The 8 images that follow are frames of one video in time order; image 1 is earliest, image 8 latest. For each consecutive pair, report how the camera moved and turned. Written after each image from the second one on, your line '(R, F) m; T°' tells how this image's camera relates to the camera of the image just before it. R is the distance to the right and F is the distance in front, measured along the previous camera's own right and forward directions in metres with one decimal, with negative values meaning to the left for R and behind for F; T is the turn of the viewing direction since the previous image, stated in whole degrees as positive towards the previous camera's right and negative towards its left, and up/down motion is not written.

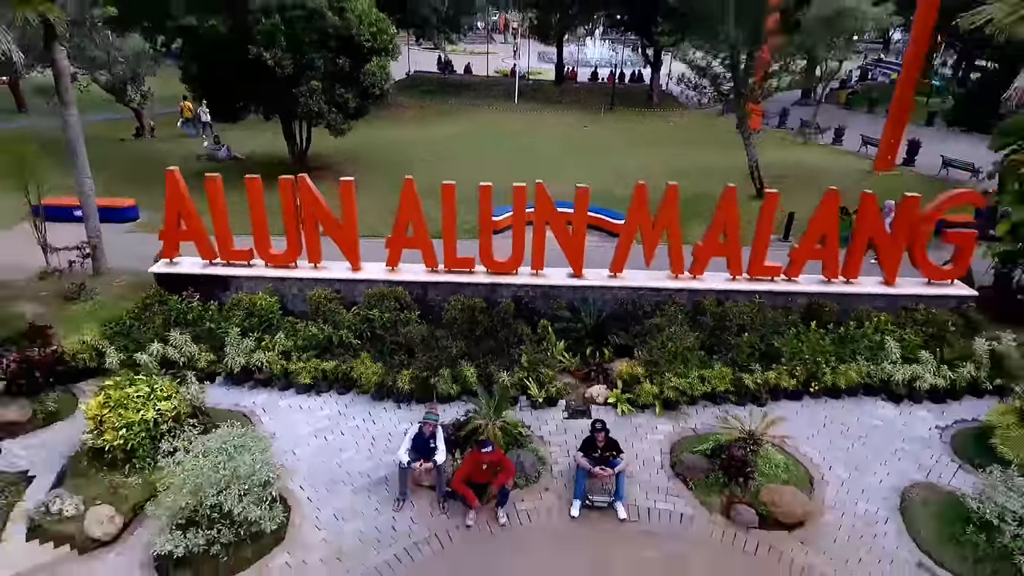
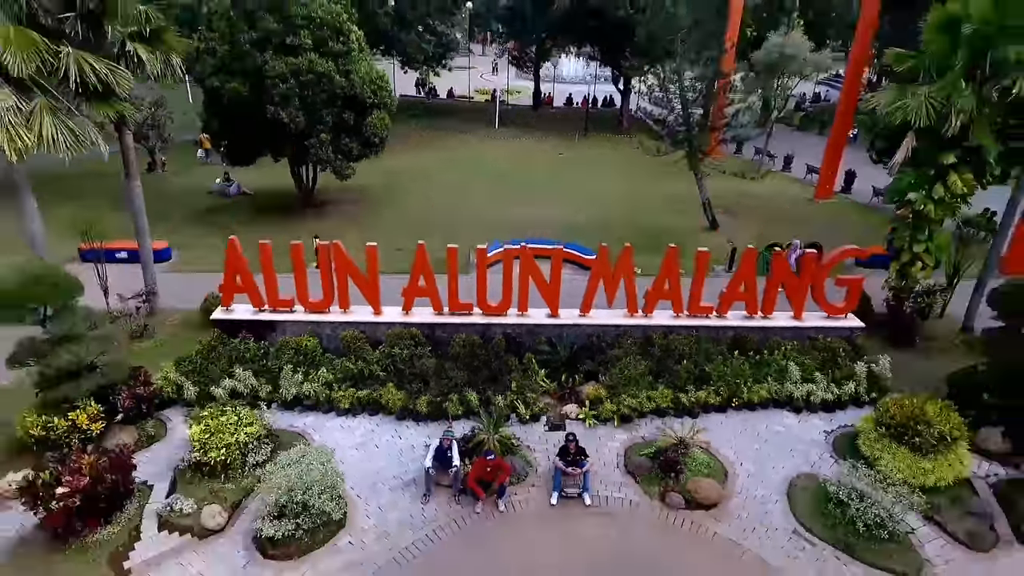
(-0.1, -1.5) m; +2°
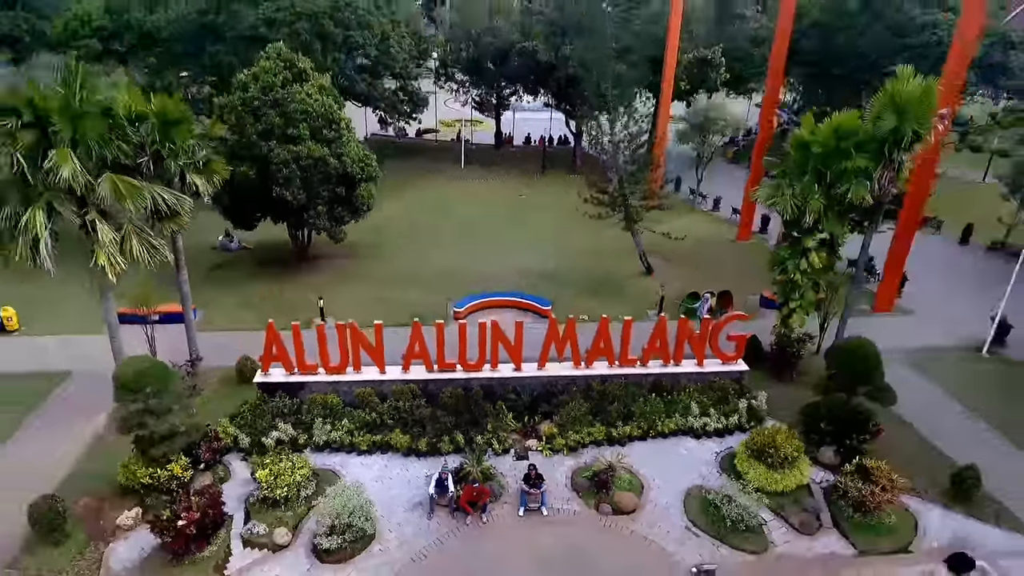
(-0.1, -2.3) m; +3°
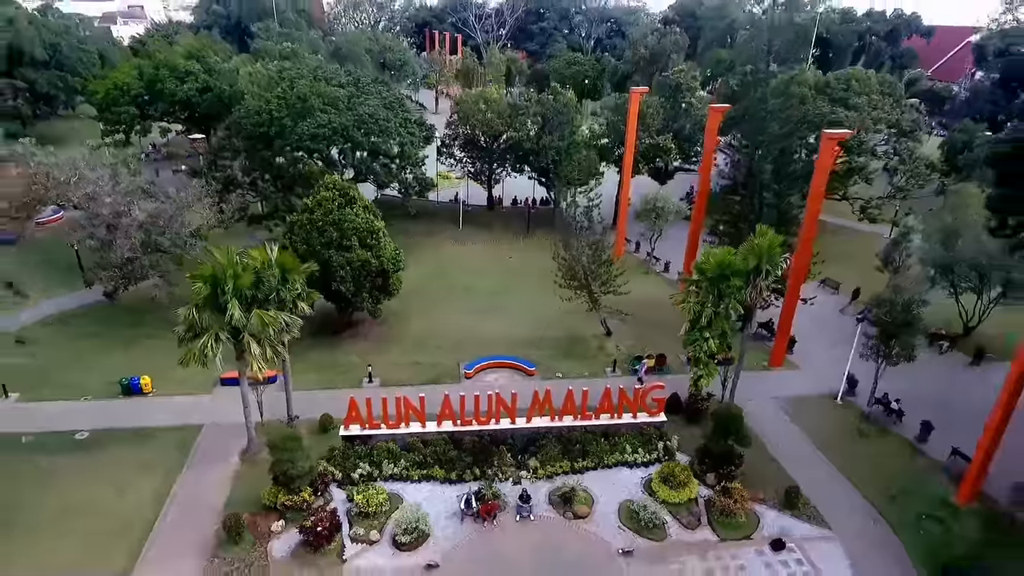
(-0.3, -5.0) m; +1°
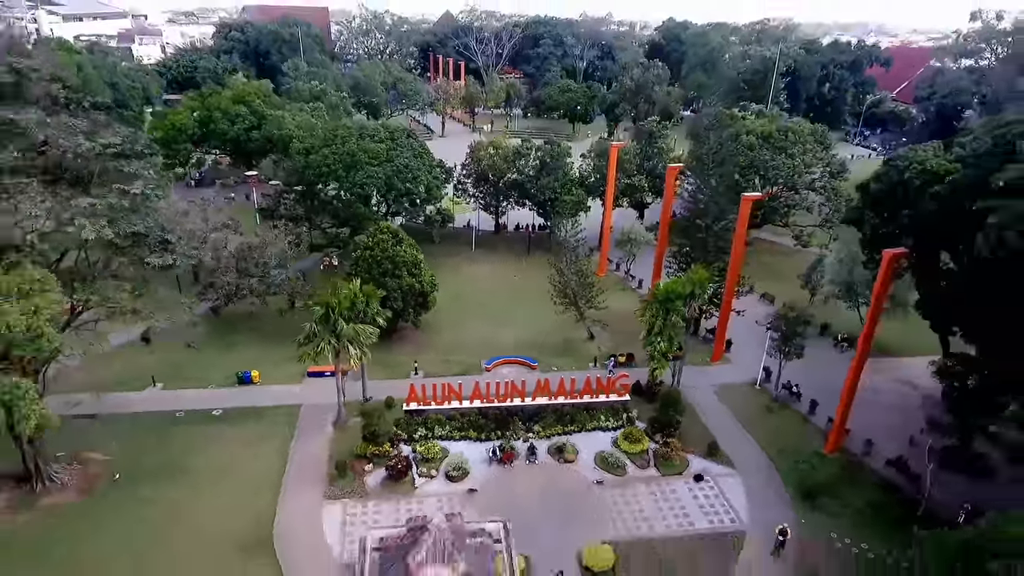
(-0.5, -6.4) m; 0°
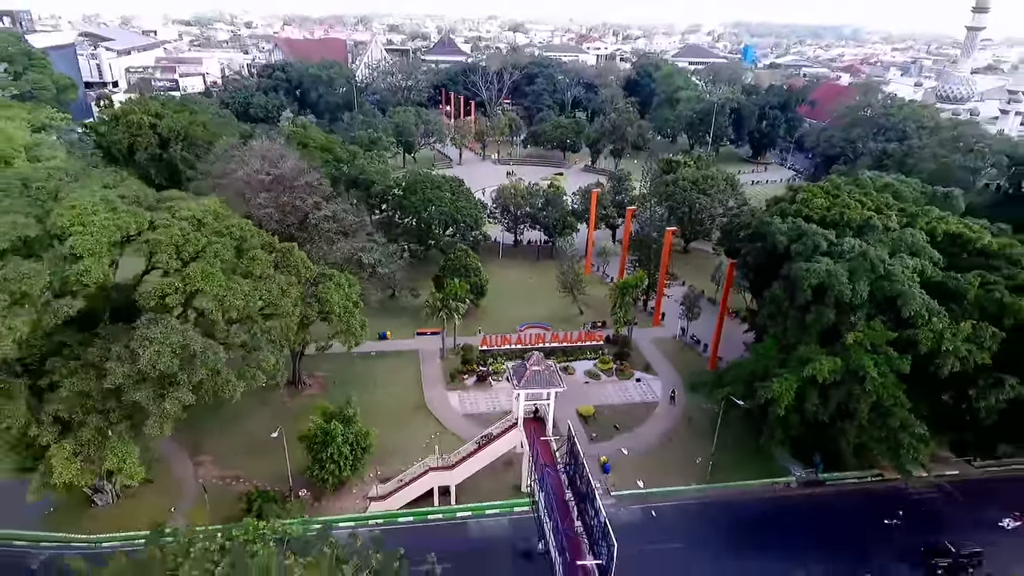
(-2.4, -17.1) m; +1°
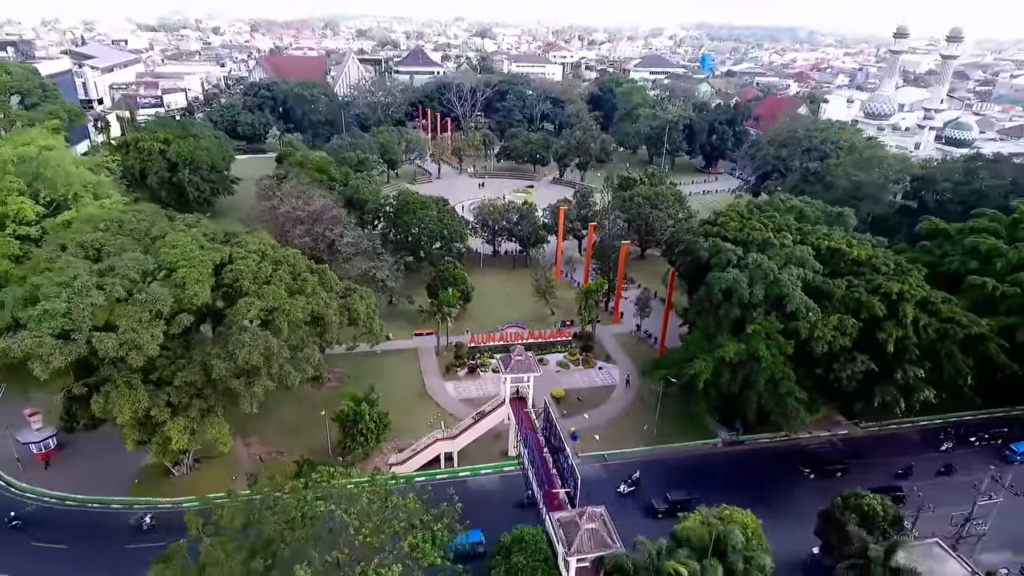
(-0.8, -7.6) m; +3°
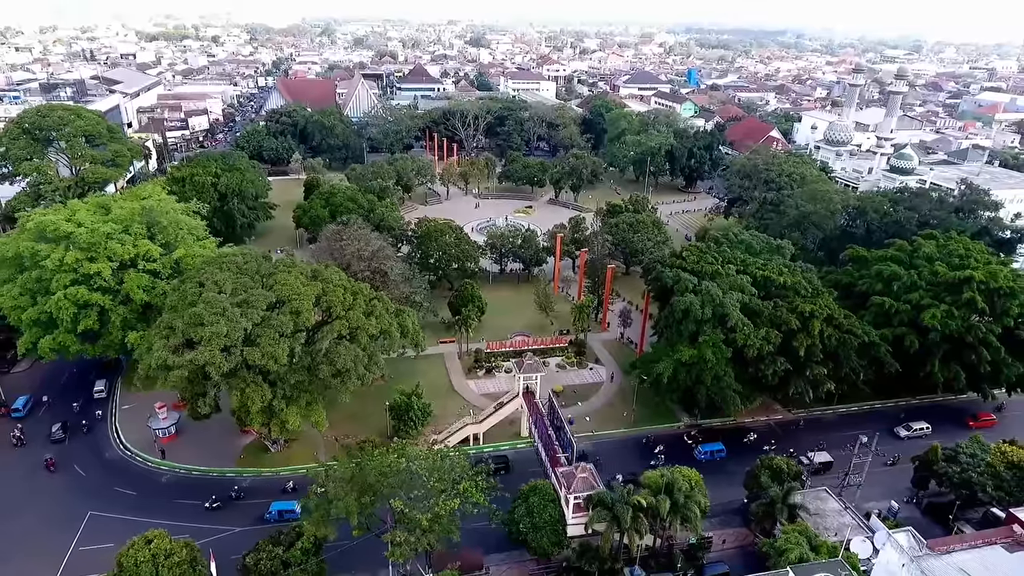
(-1.3, -11.0) m; +1°
